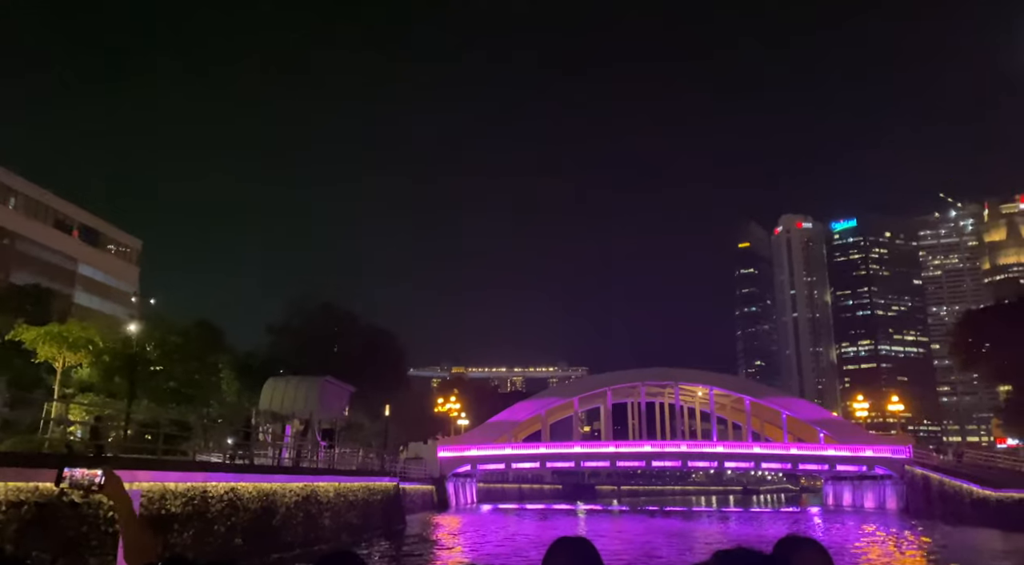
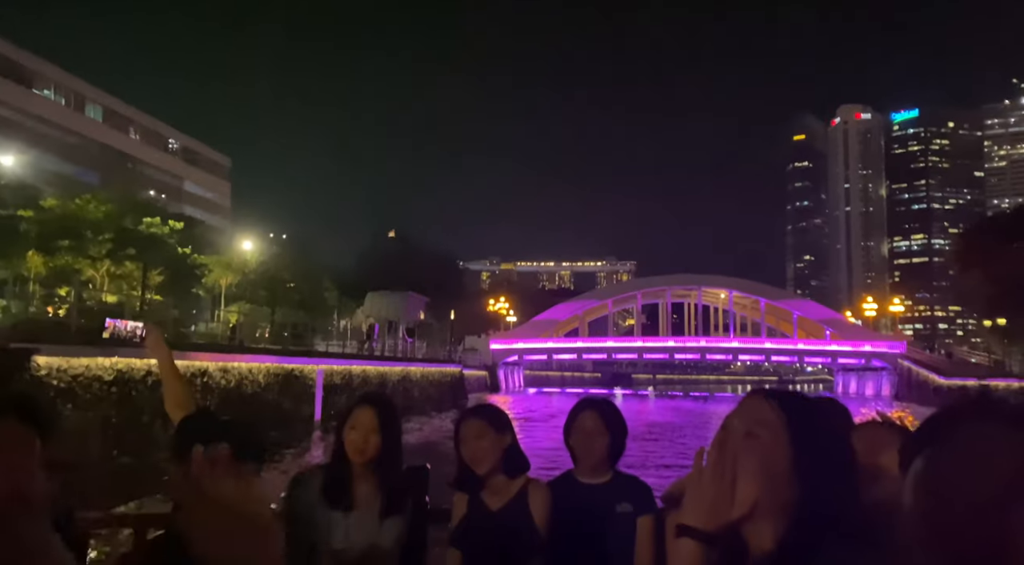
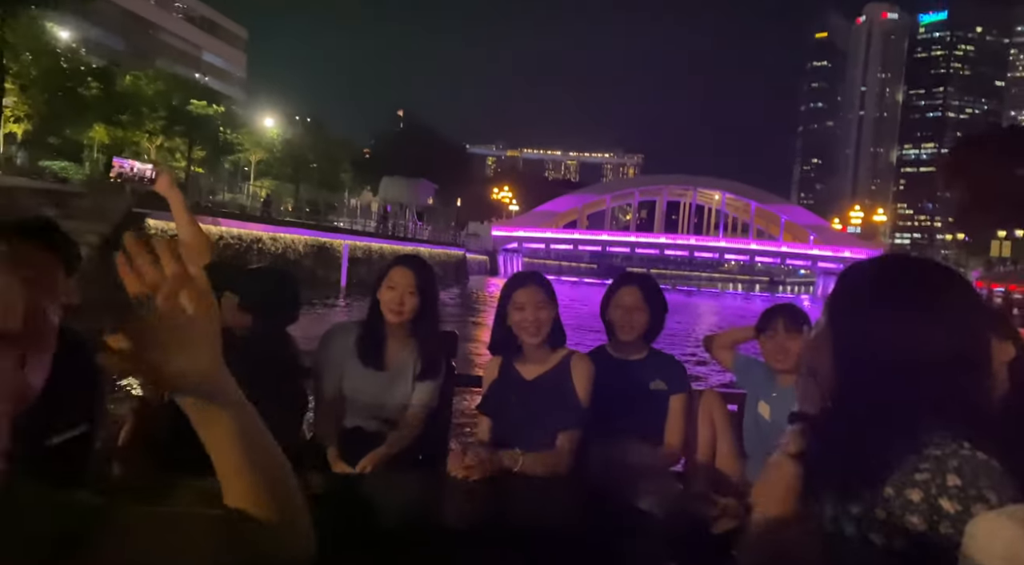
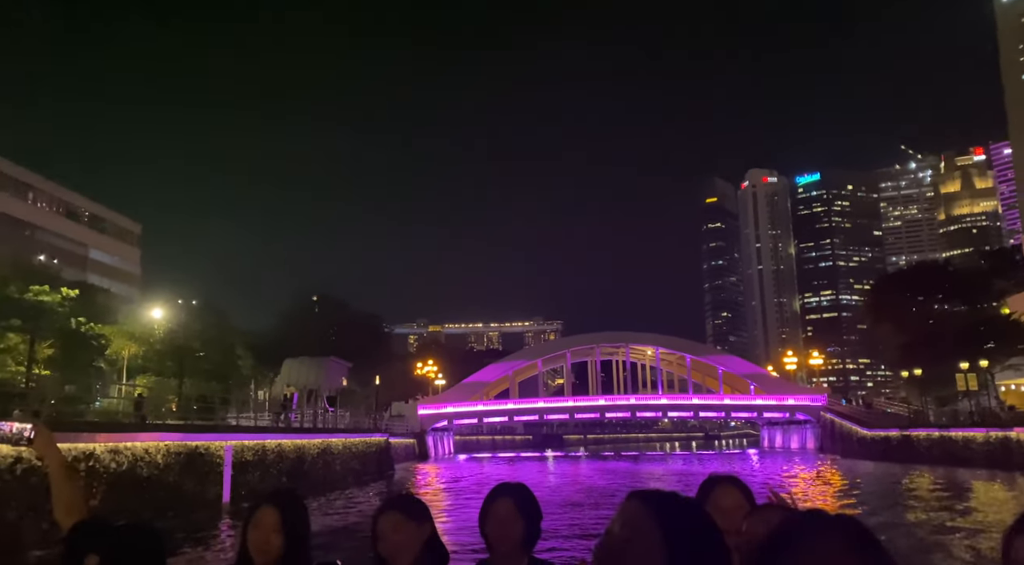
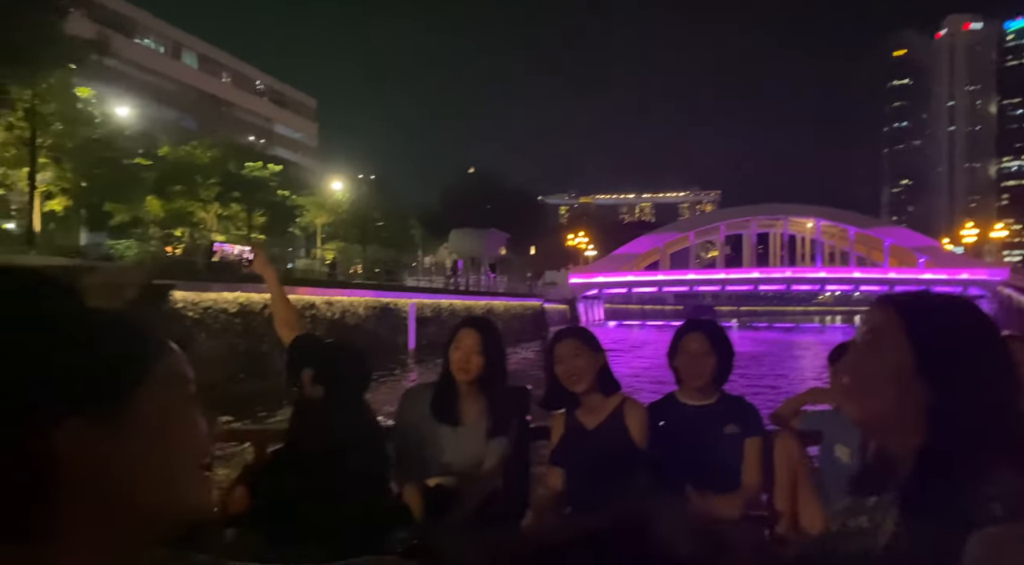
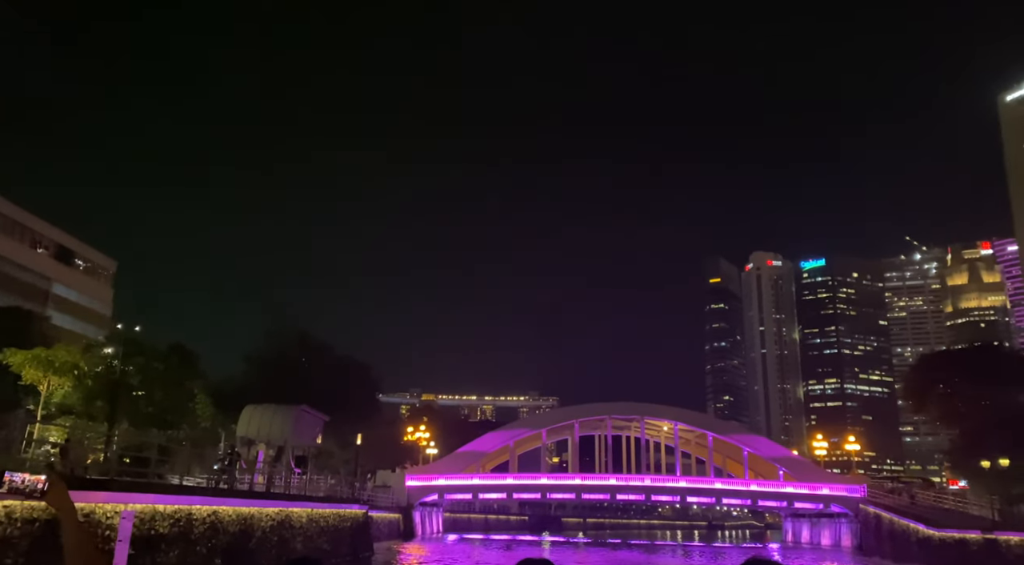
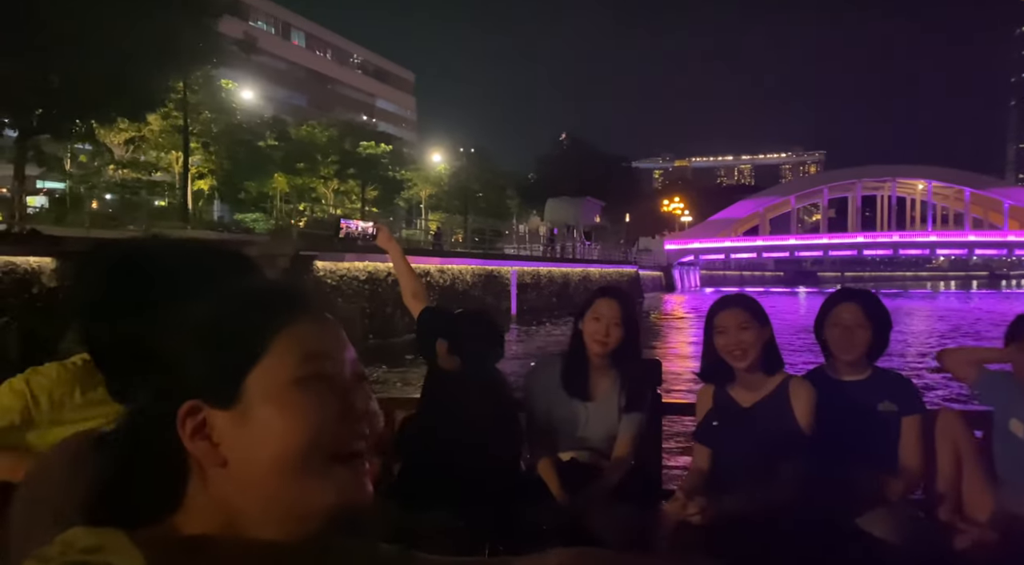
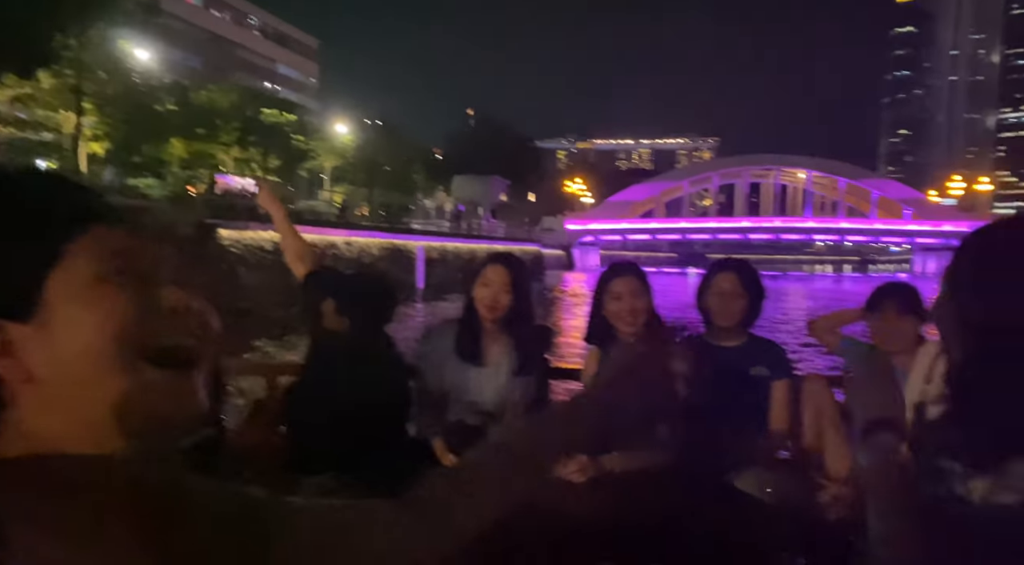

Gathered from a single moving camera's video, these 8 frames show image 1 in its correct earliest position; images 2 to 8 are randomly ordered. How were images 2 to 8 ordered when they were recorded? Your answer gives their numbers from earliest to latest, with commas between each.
6, 4, 2, 5, 7, 8, 3
